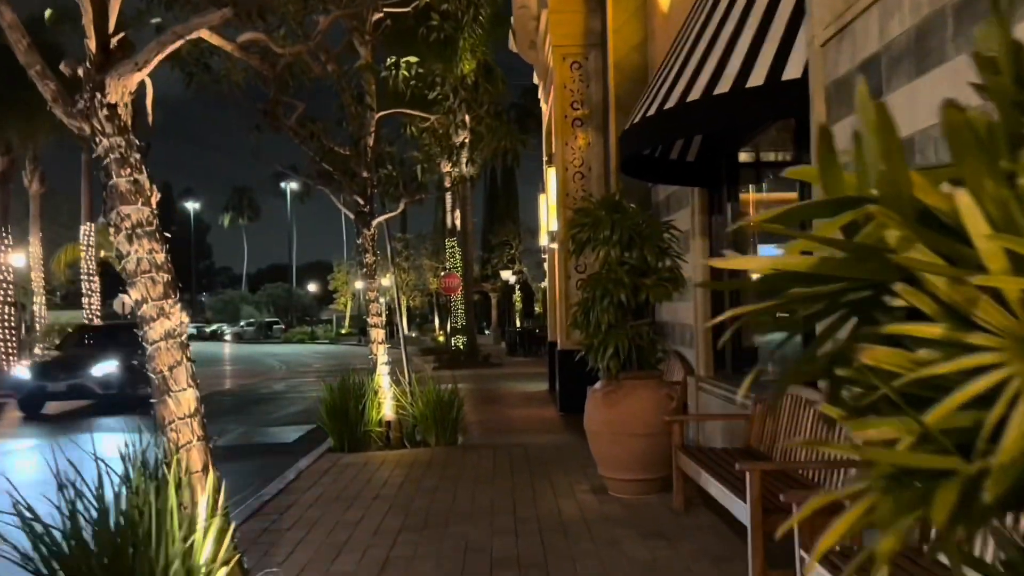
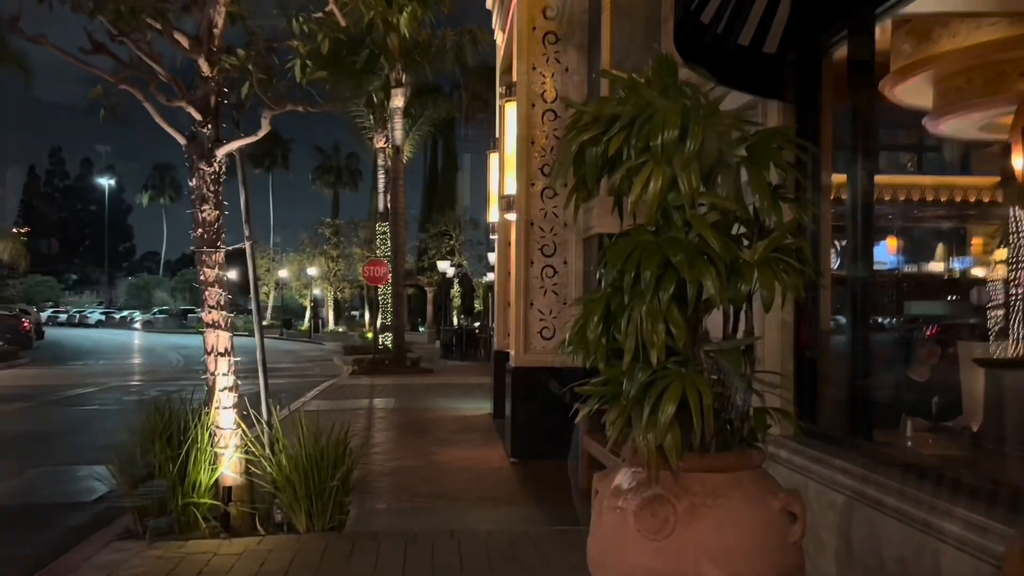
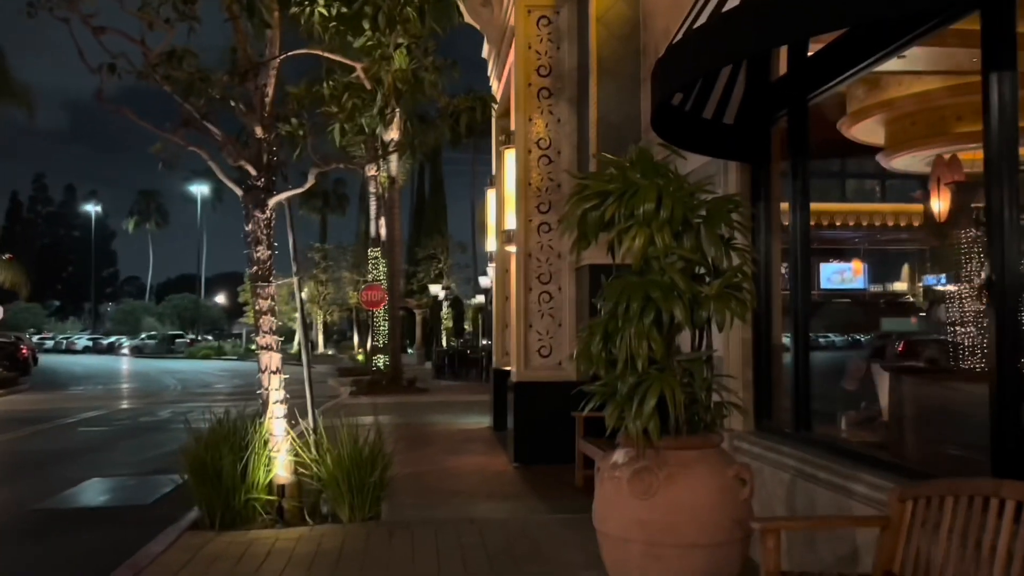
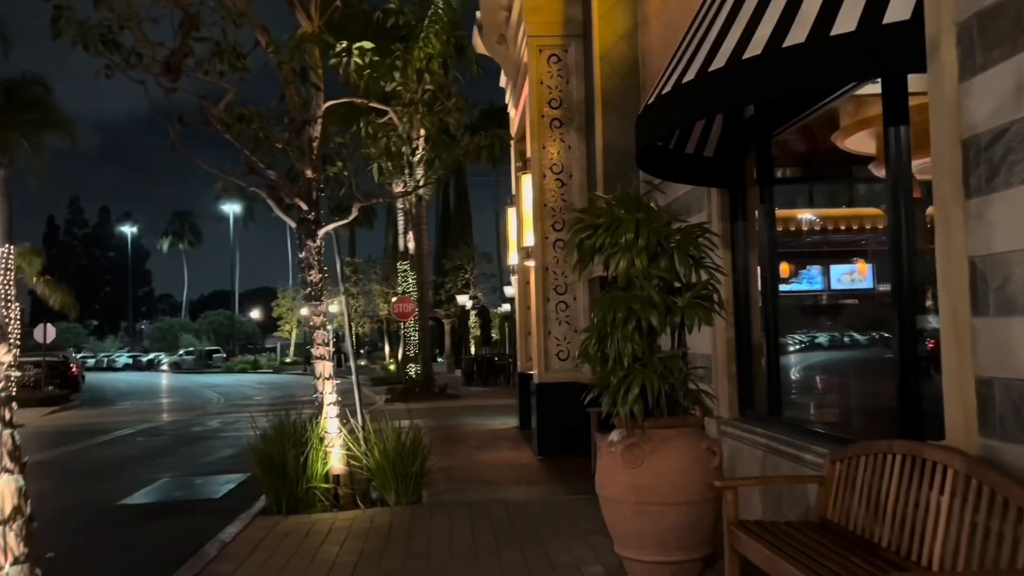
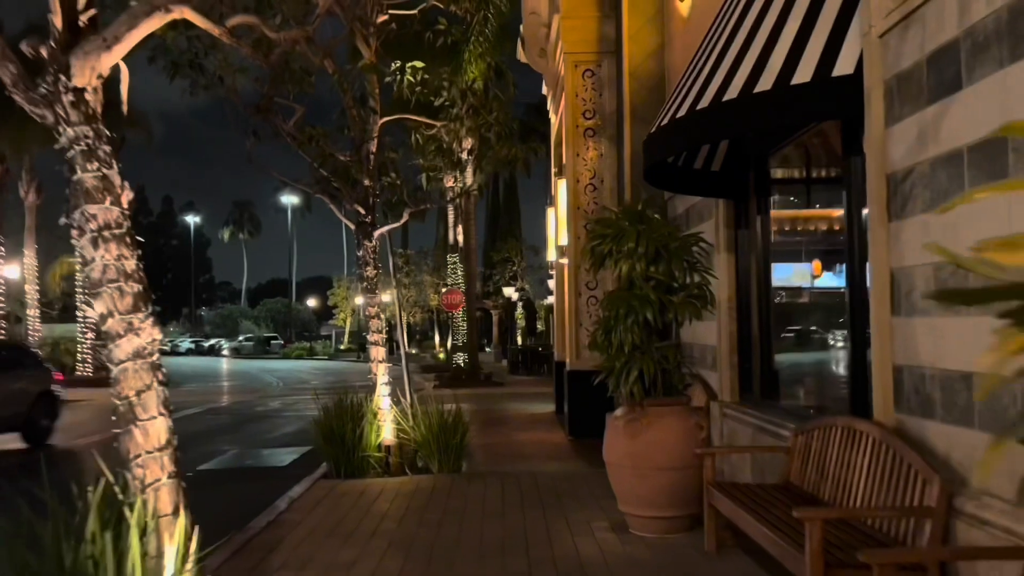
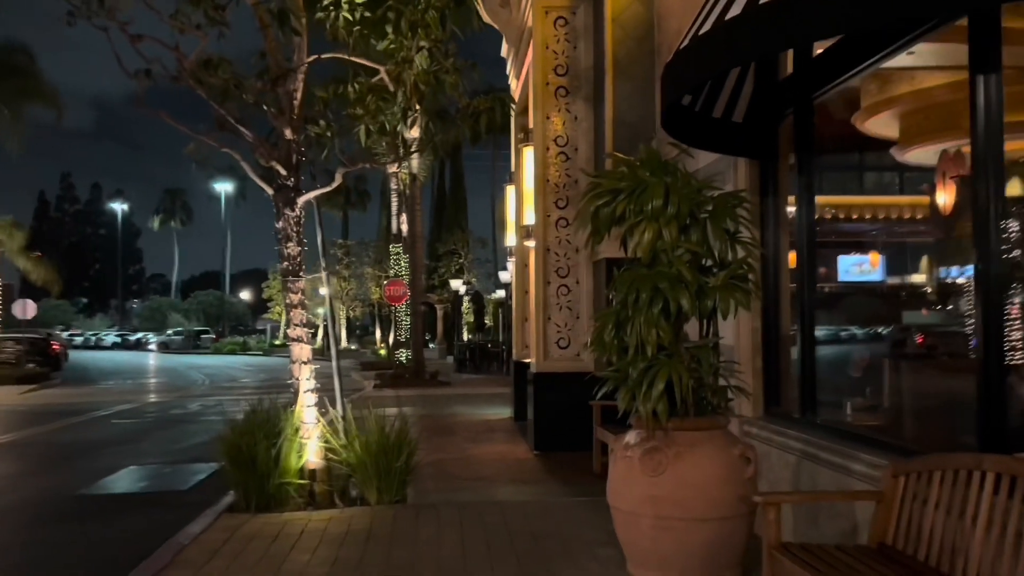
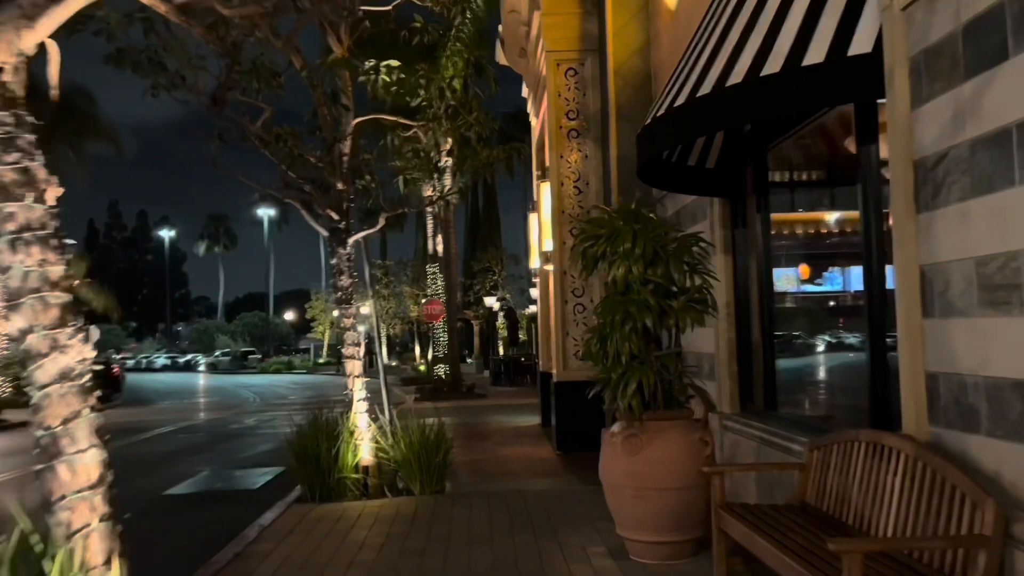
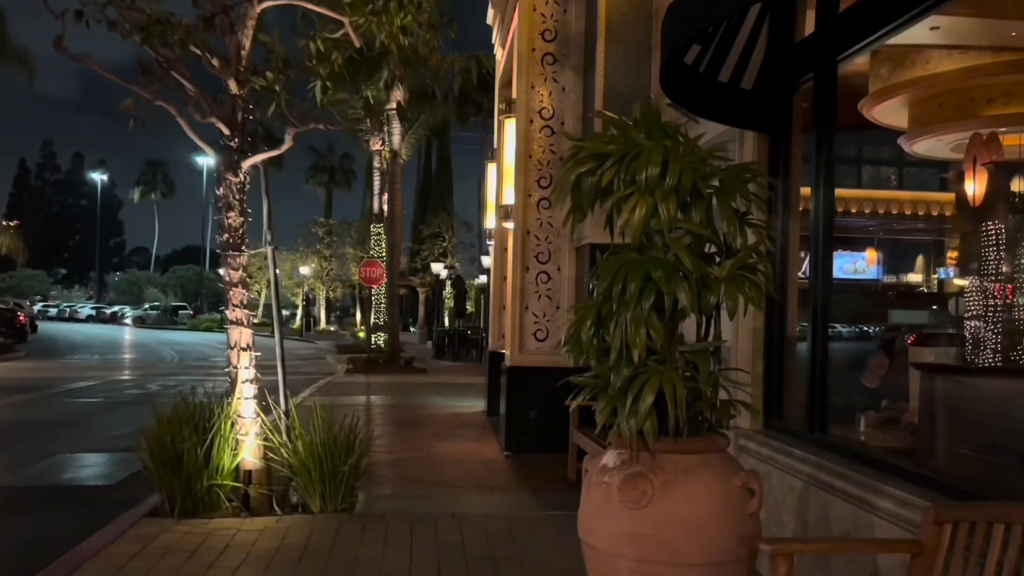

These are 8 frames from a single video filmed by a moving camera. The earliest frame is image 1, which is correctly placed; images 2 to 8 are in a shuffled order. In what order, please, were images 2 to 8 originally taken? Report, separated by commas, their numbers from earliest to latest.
5, 7, 4, 6, 3, 8, 2
